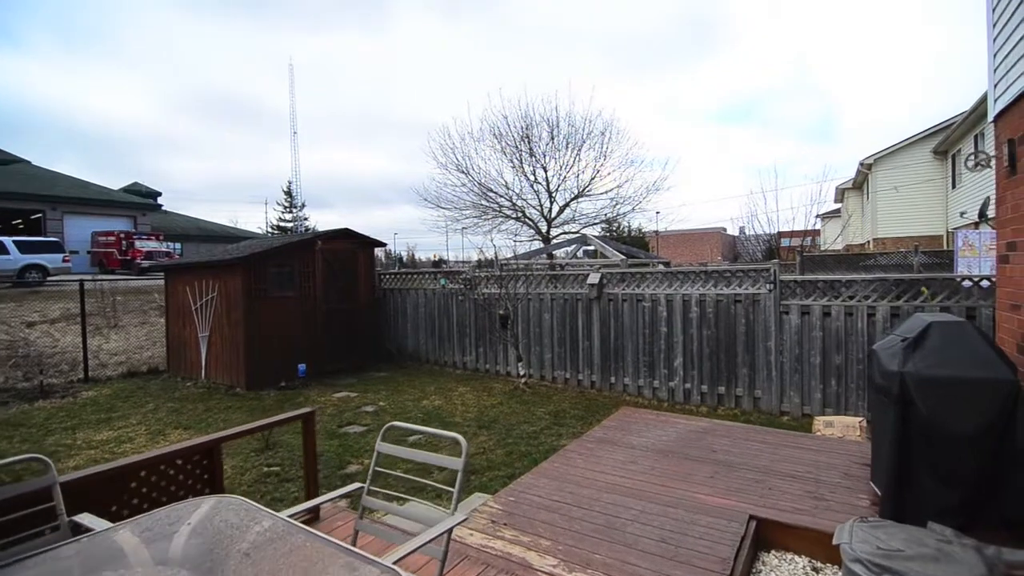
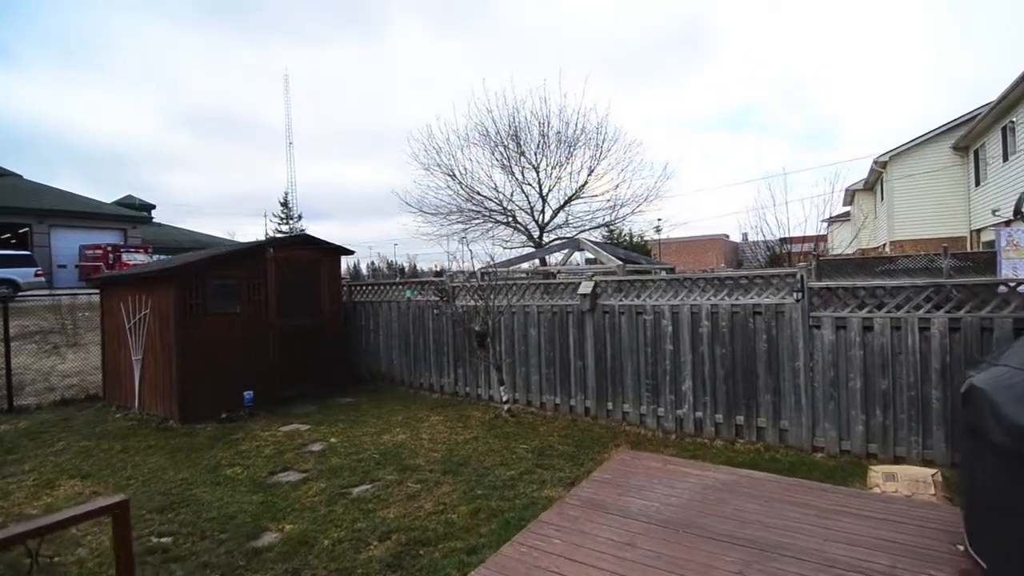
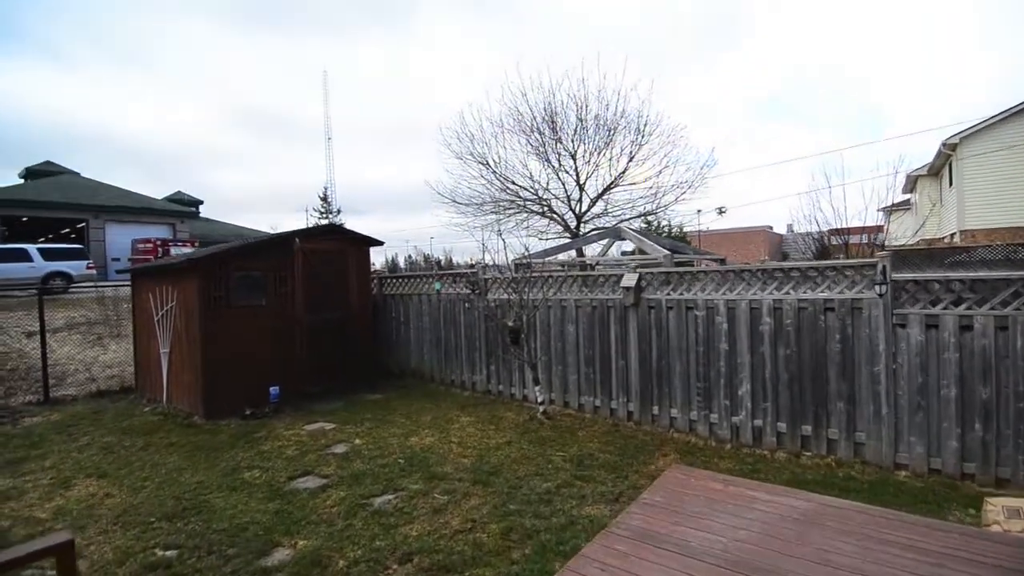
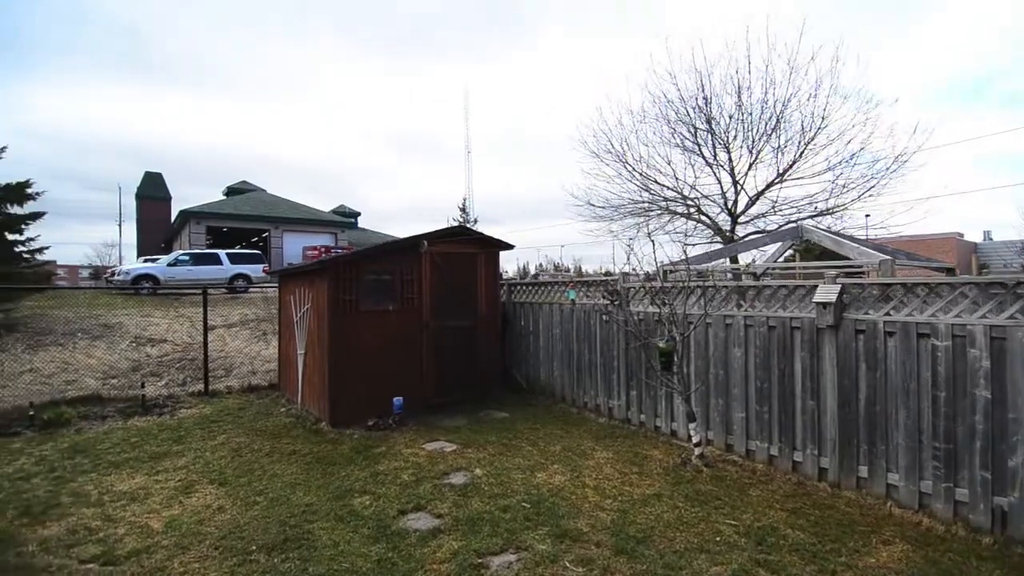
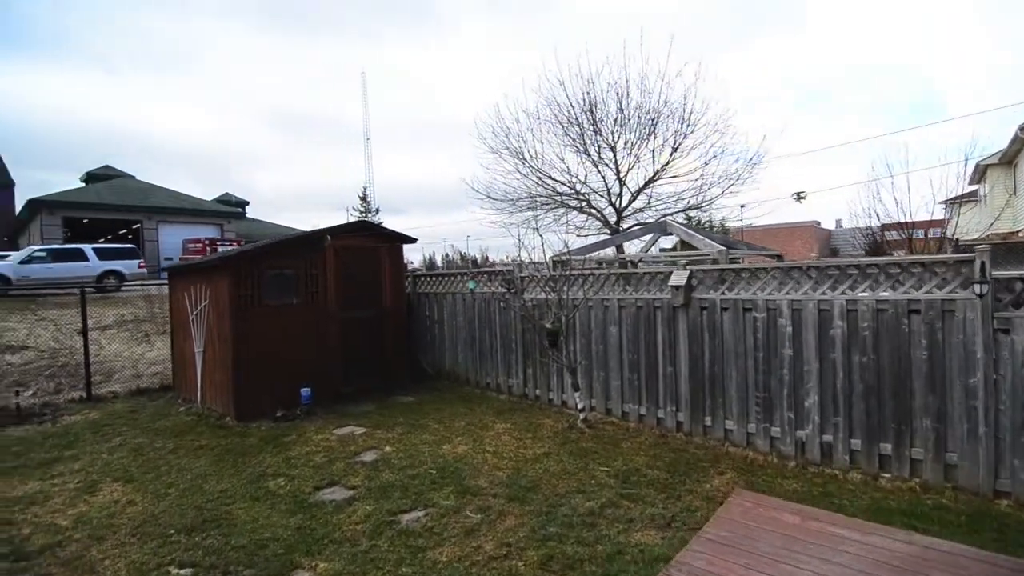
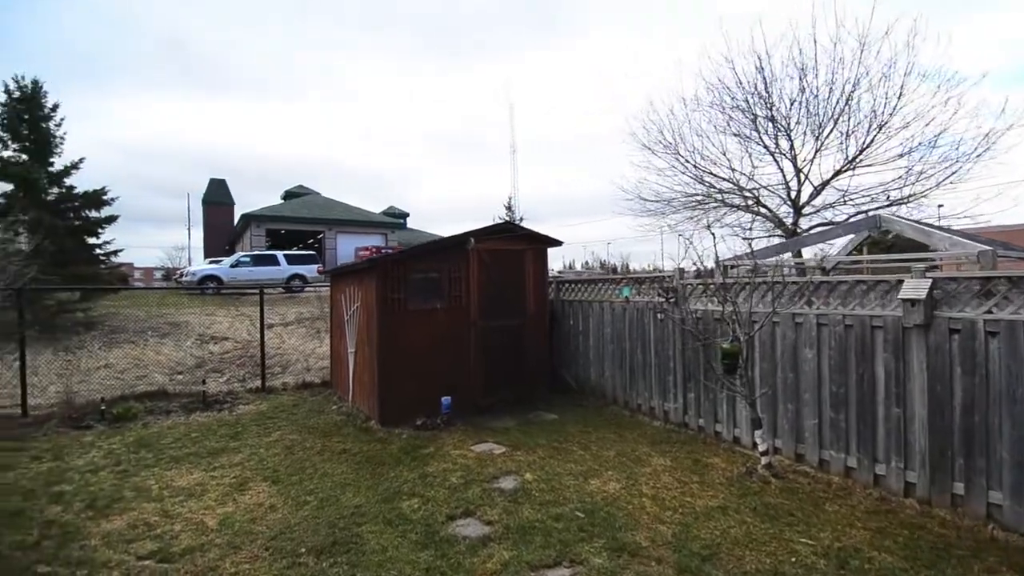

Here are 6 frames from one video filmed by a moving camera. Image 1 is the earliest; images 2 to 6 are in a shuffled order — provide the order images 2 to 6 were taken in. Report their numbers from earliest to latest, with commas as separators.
2, 3, 5, 4, 6
